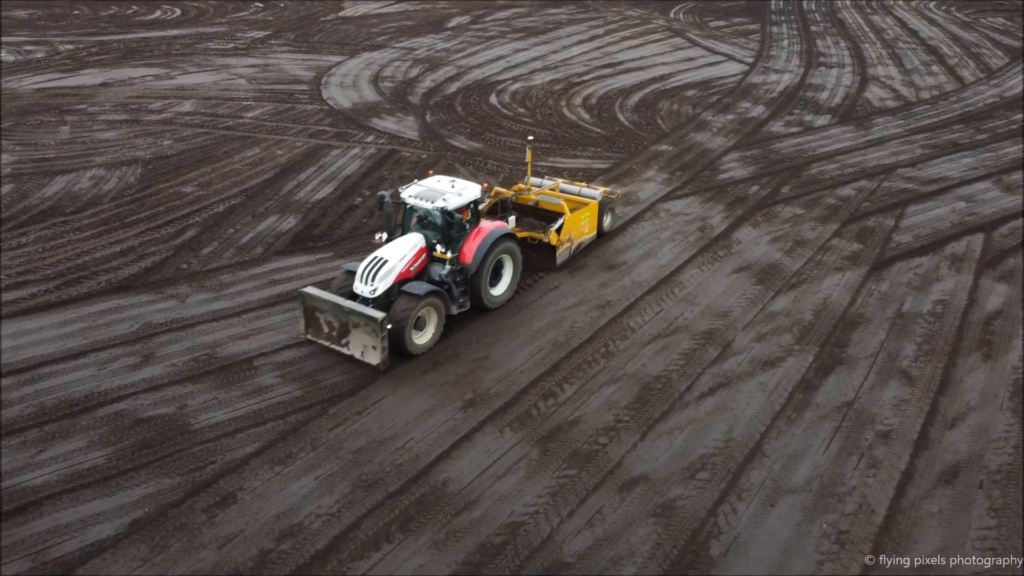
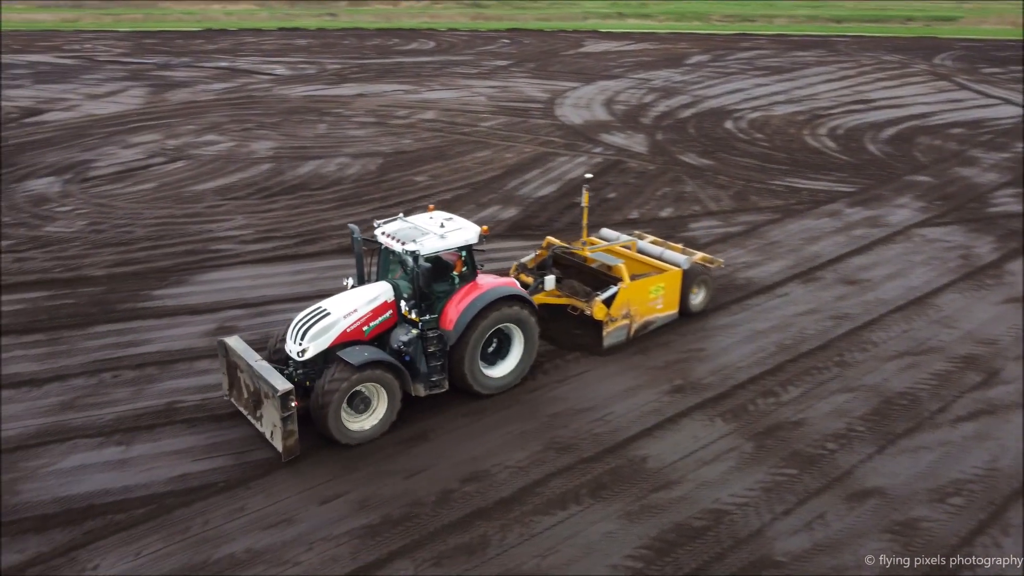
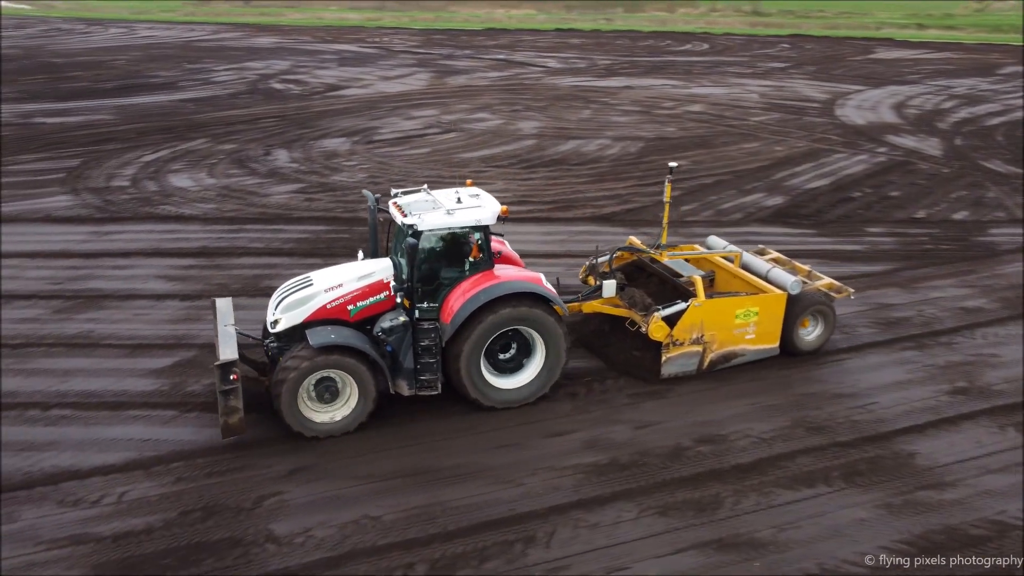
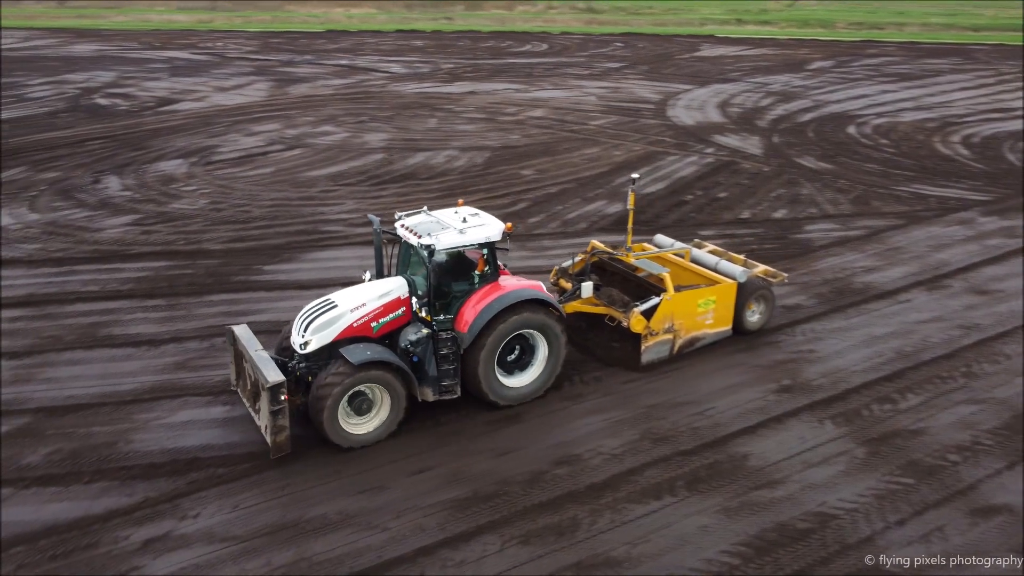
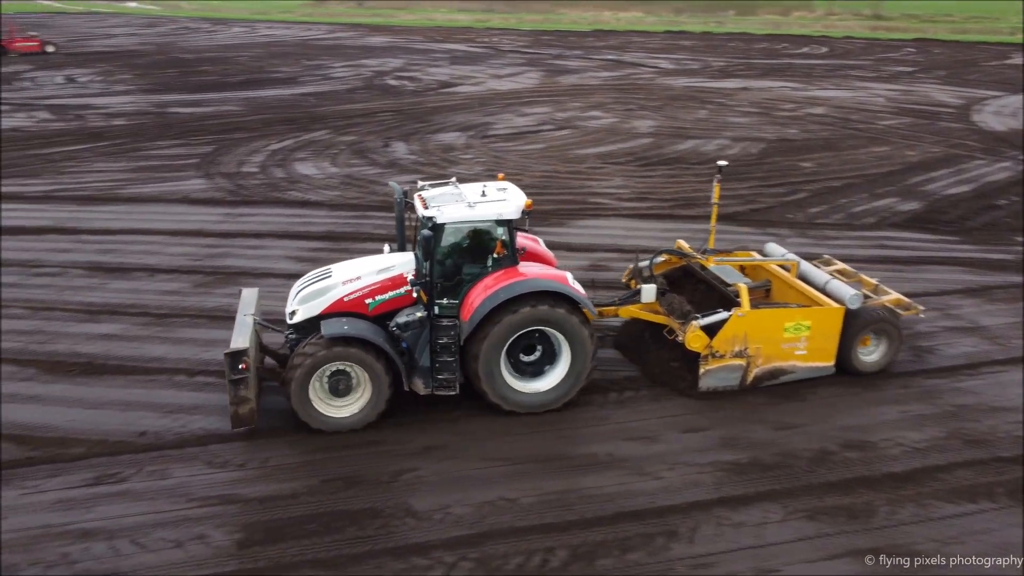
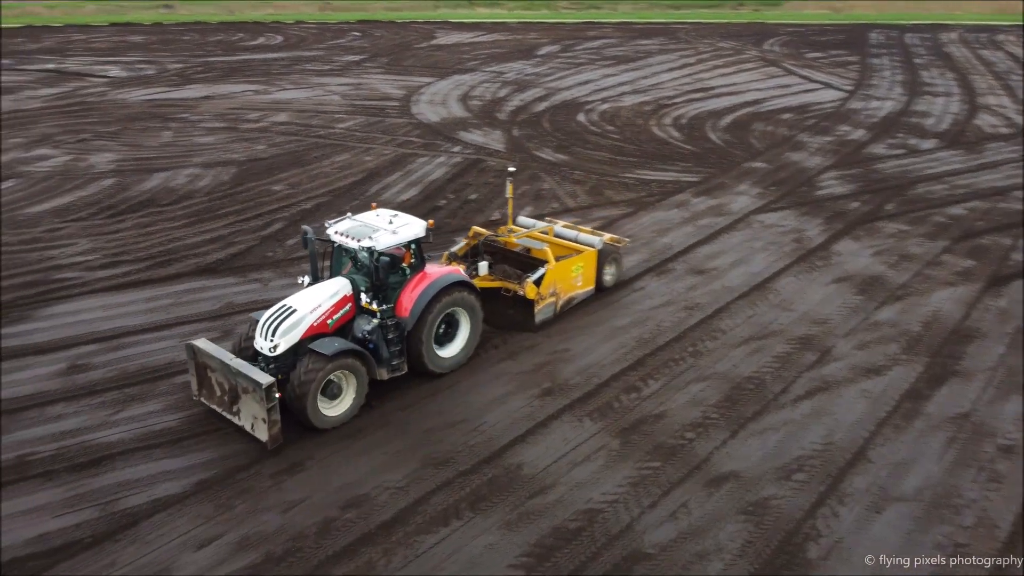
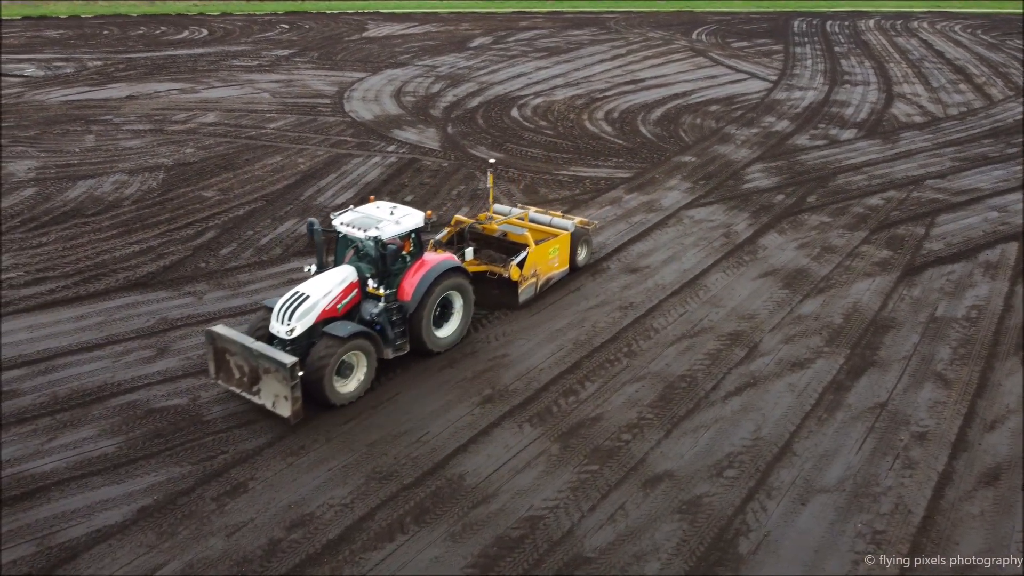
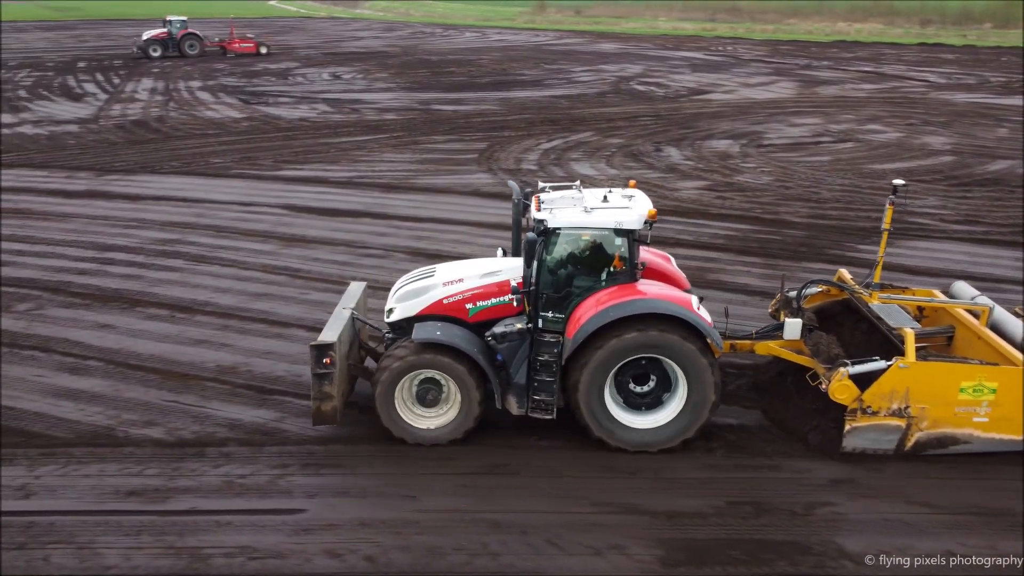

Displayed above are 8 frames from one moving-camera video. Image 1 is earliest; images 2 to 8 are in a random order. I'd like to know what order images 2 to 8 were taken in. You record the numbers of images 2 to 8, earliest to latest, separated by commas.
7, 6, 2, 4, 3, 5, 8
